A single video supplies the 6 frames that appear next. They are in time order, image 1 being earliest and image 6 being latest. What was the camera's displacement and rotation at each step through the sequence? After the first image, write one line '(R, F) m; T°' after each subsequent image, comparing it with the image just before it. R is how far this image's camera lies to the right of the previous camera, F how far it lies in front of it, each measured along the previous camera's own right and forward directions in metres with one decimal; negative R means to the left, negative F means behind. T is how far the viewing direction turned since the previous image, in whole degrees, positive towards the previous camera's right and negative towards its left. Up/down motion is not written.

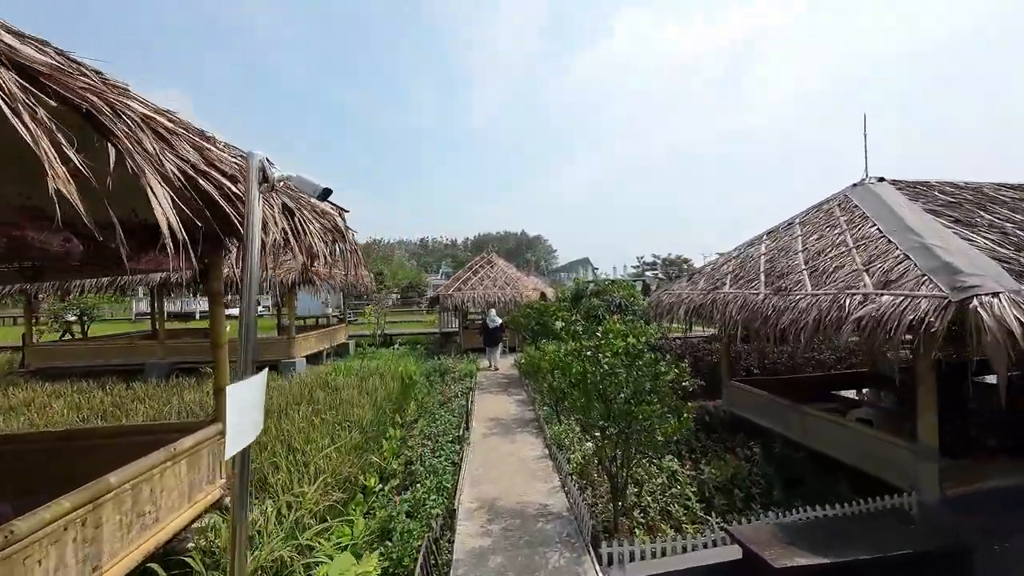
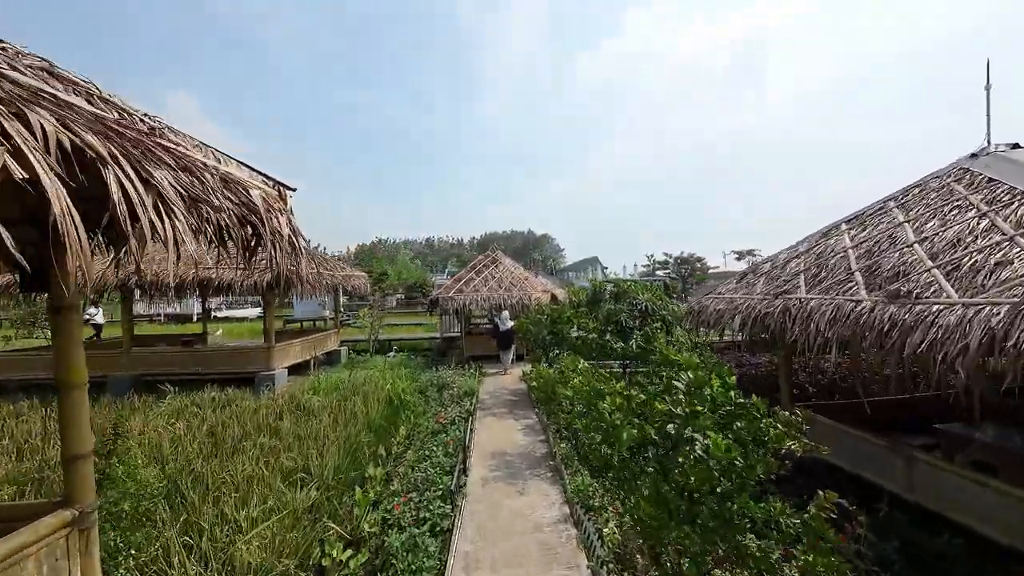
(0.0, +1.6) m; -1°
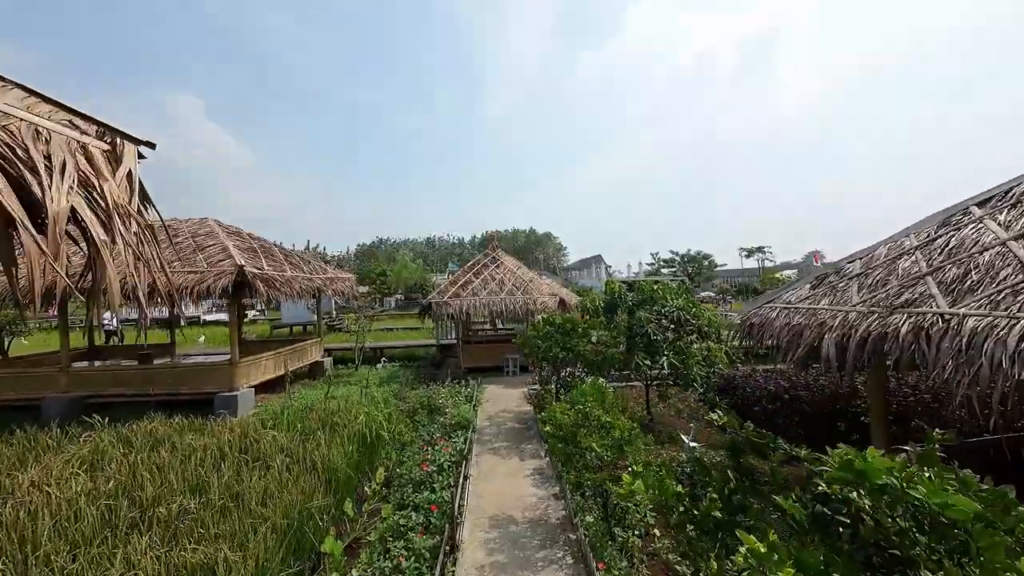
(0.0, +1.7) m; 0°
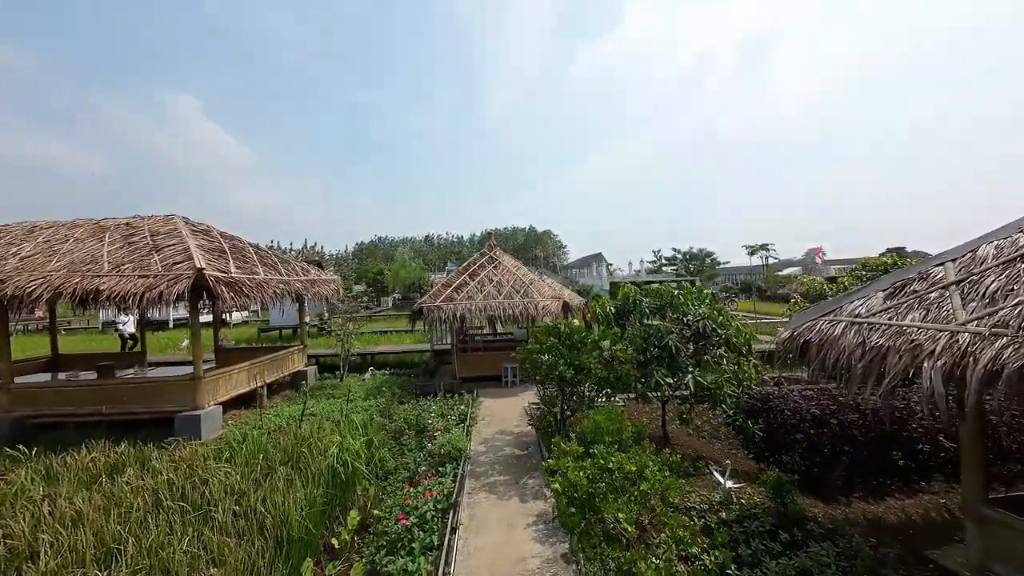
(0.0, +1.1) m; 0°
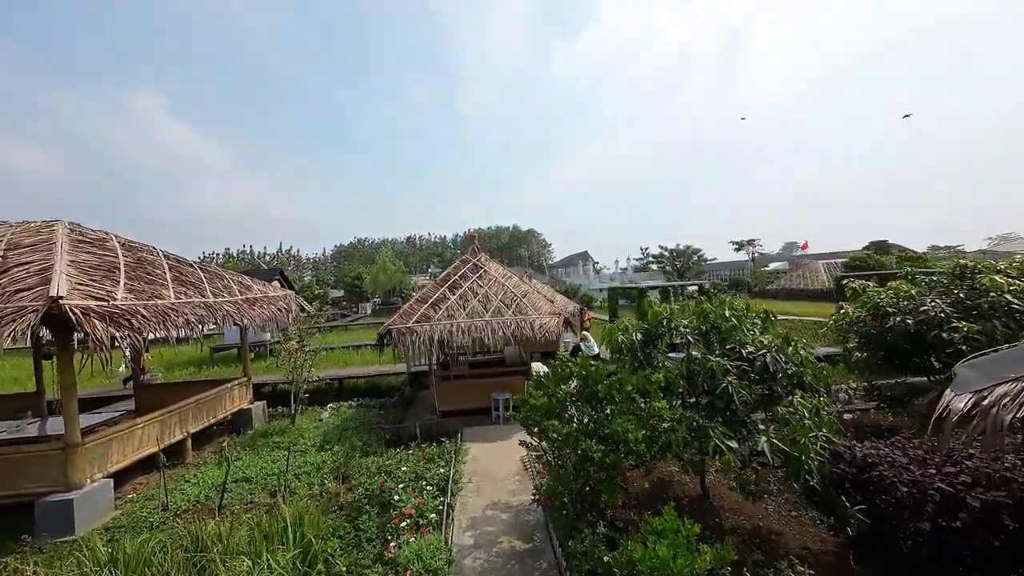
(-0.1, +2.1) m; +2°
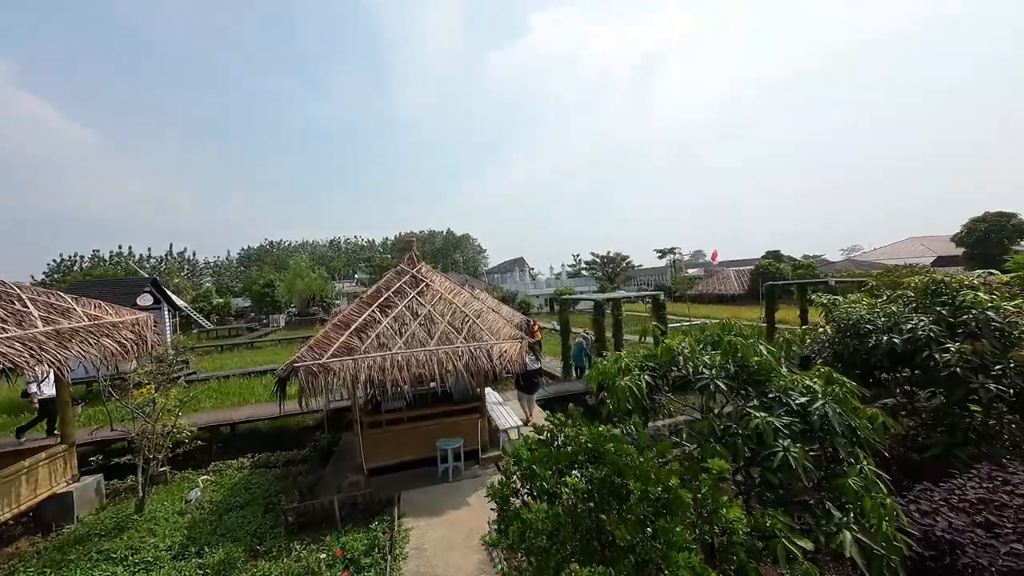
(-0.4, +2.0) m; +11°
